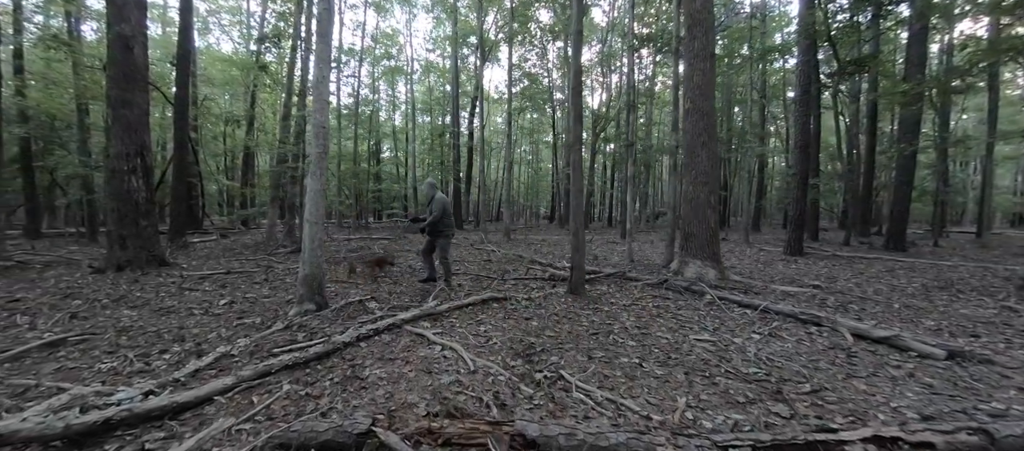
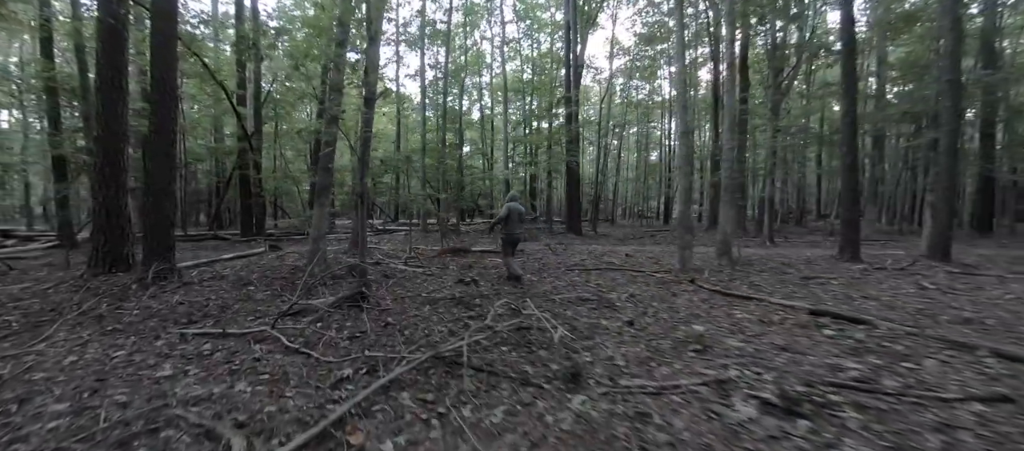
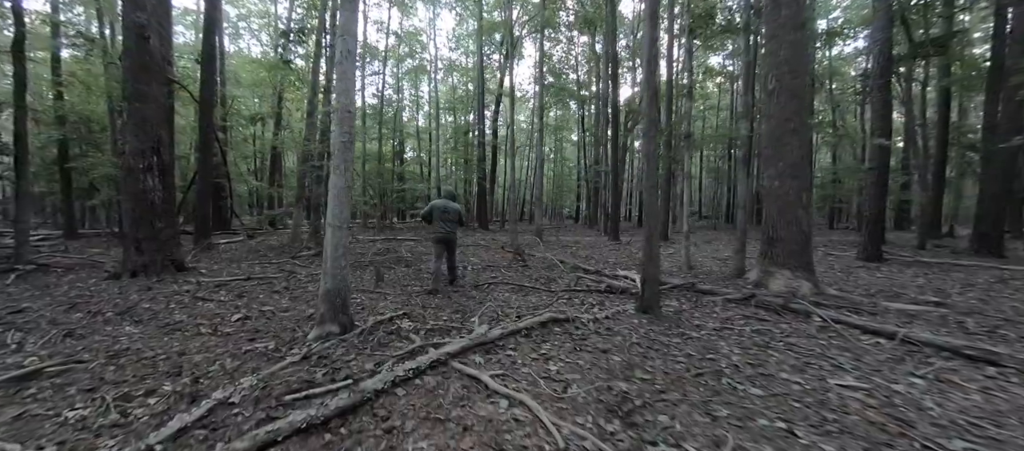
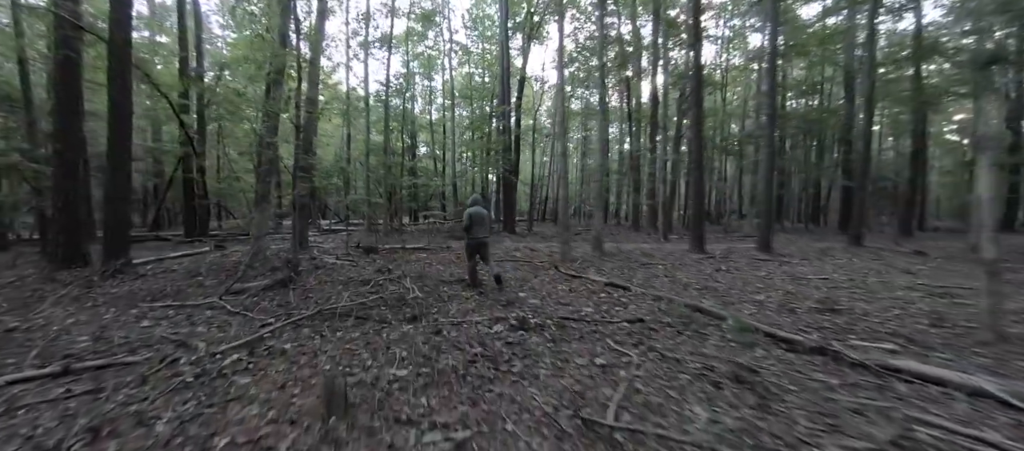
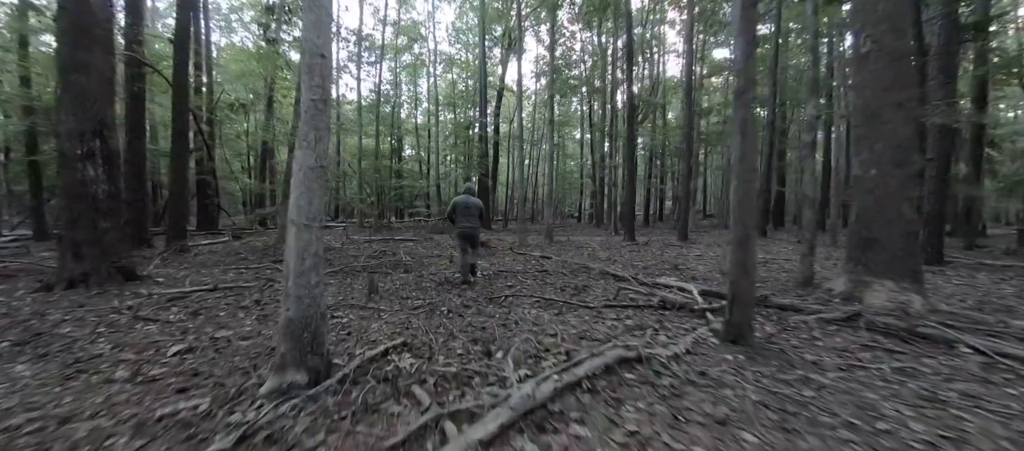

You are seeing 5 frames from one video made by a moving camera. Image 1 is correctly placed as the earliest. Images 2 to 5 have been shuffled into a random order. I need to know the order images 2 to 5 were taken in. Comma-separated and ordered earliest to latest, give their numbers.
3, 5, 4, 2
